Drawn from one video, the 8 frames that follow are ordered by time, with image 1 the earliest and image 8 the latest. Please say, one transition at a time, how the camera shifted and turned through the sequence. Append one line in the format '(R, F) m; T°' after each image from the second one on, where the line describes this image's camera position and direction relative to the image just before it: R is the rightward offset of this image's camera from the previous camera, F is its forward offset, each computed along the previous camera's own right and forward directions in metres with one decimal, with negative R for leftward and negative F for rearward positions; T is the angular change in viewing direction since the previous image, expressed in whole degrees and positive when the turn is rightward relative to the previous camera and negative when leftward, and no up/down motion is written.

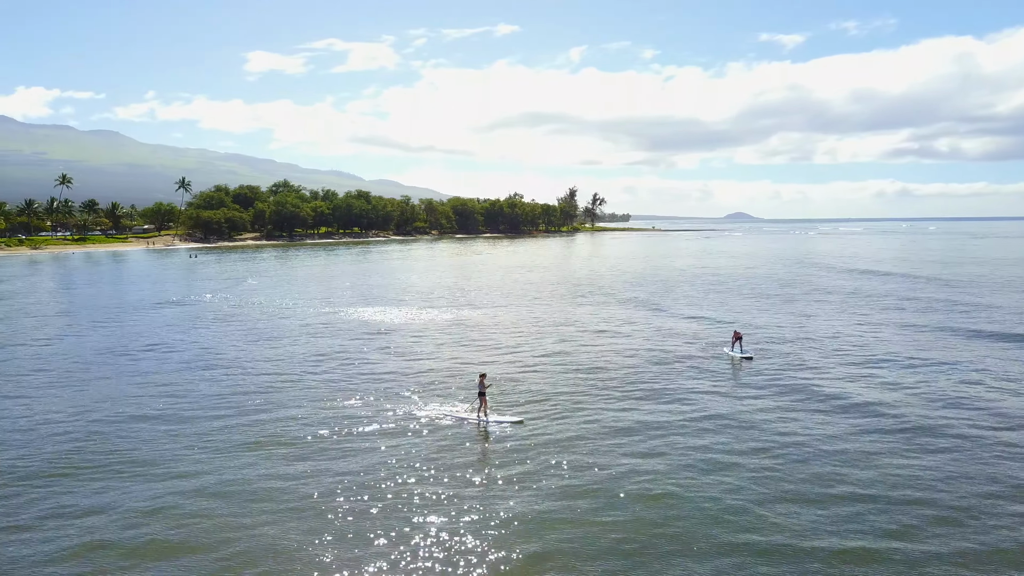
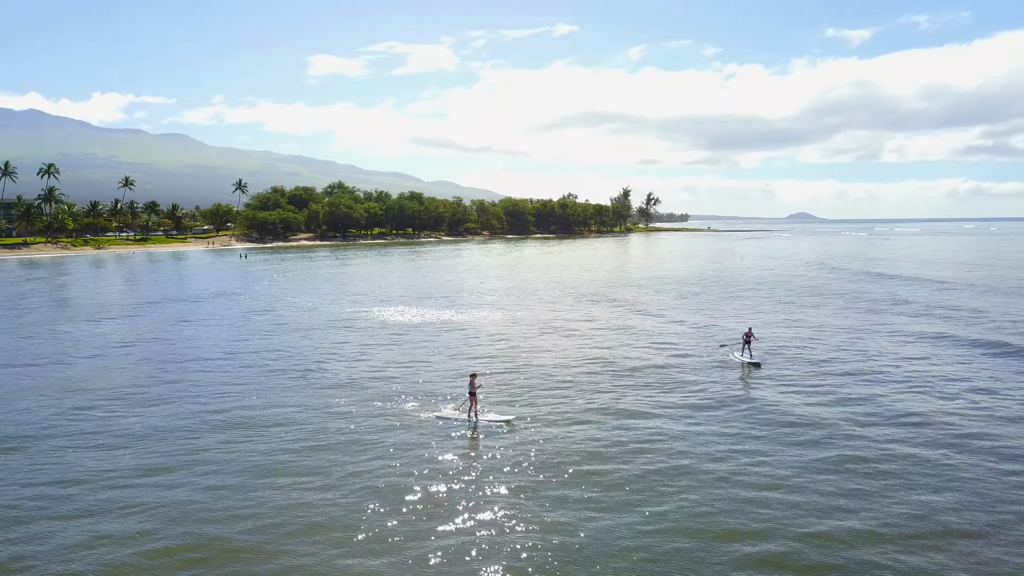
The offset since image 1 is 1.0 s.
(+1.7, 0.0) m; -4°
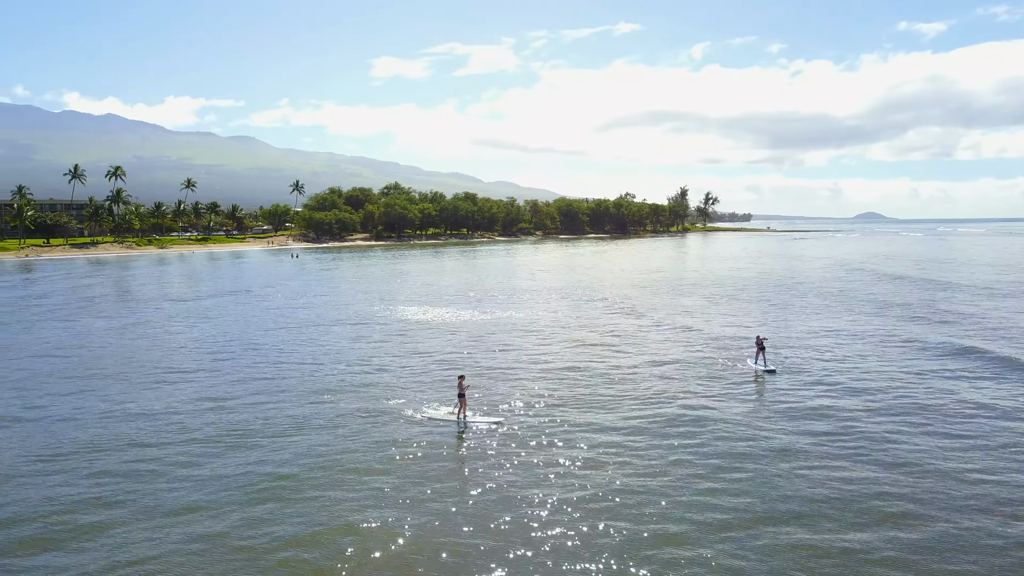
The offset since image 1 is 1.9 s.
(+1.8, 0.0) m; -4°
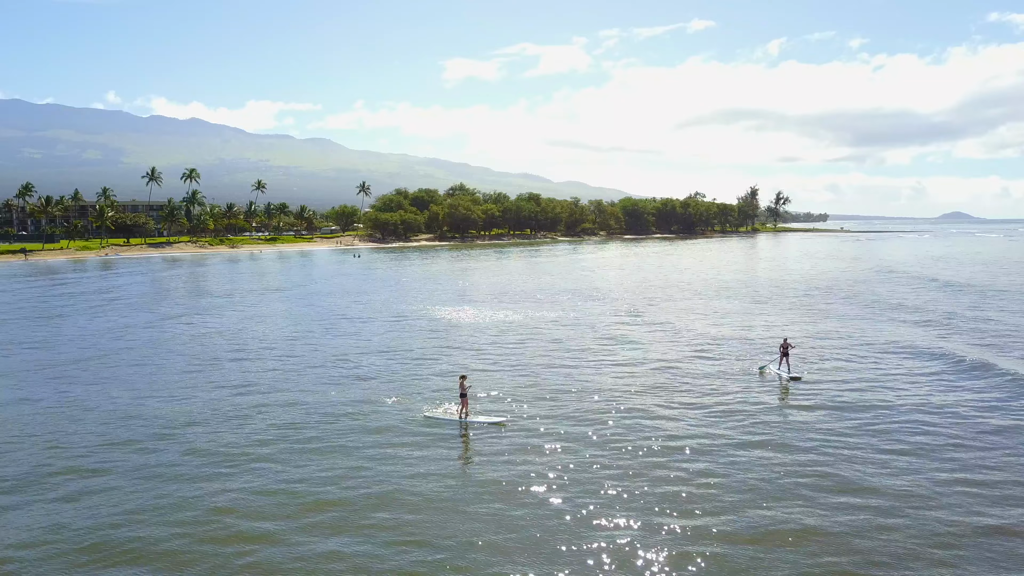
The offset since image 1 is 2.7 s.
(+1.8, 0.0) m; -5°
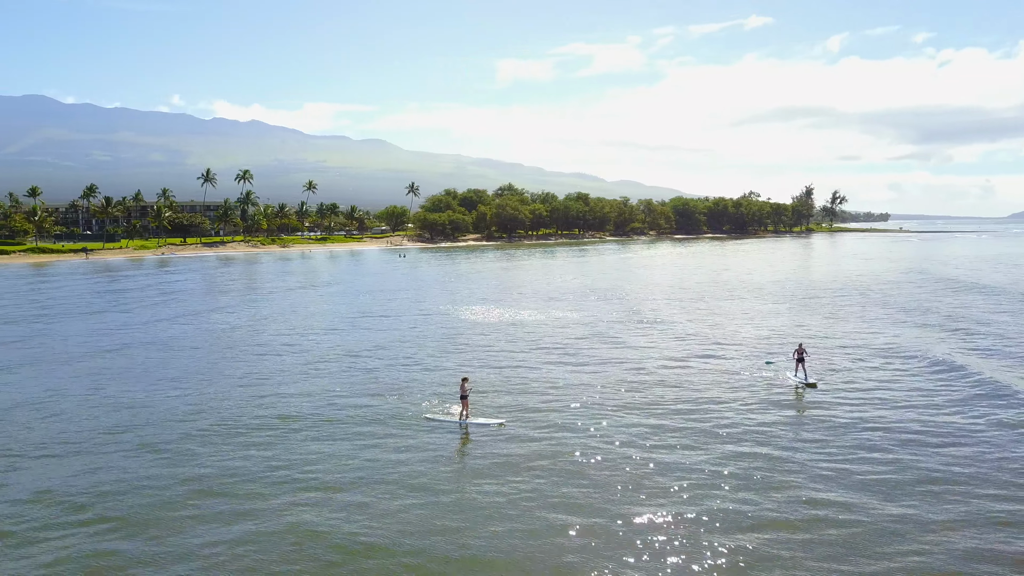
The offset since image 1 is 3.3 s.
(+1.4, -0.1) m; -4°
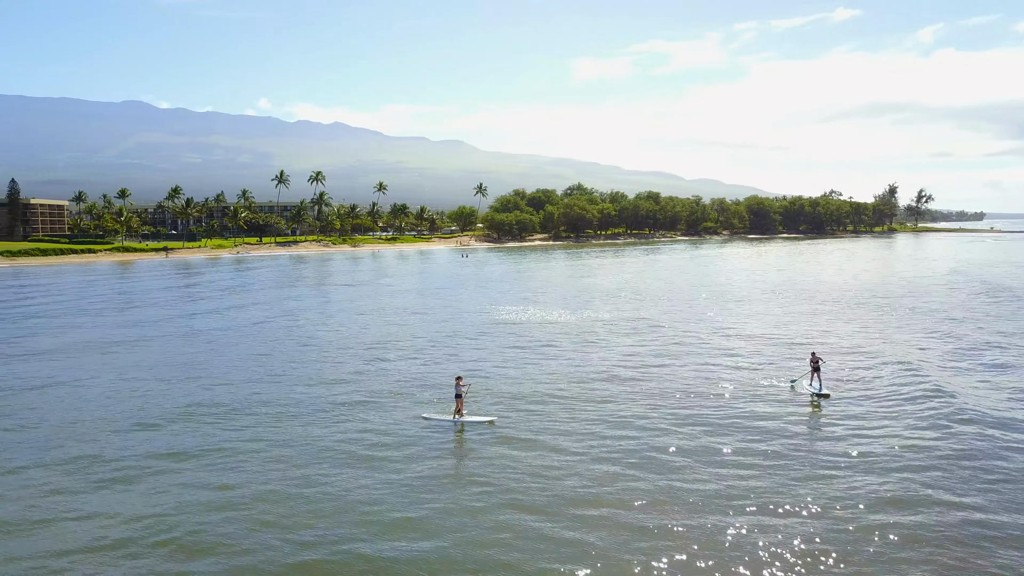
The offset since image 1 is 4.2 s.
(+2.2, -0.3) m; -5°
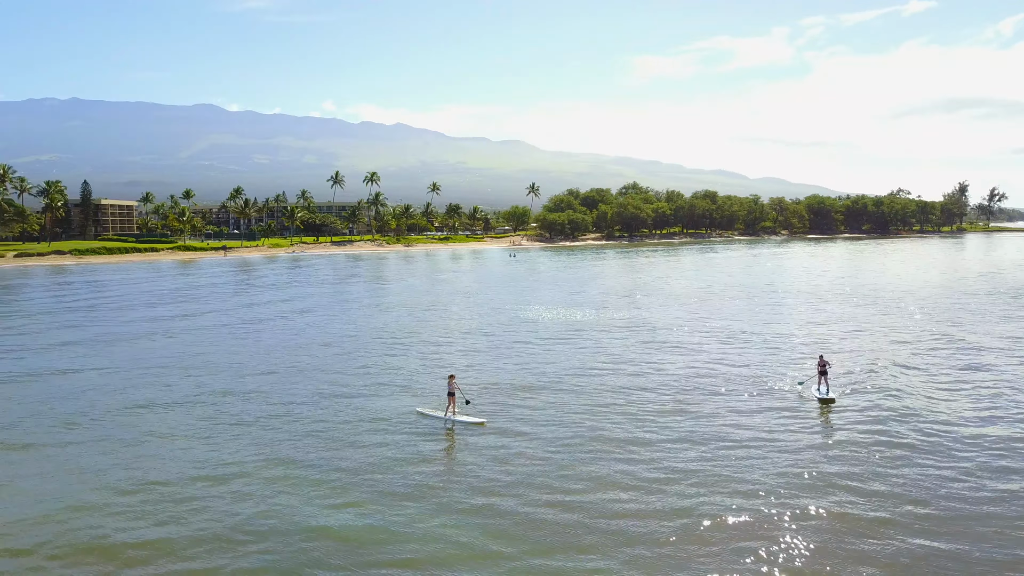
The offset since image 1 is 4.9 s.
(+1.9, -0.4) m; -4°
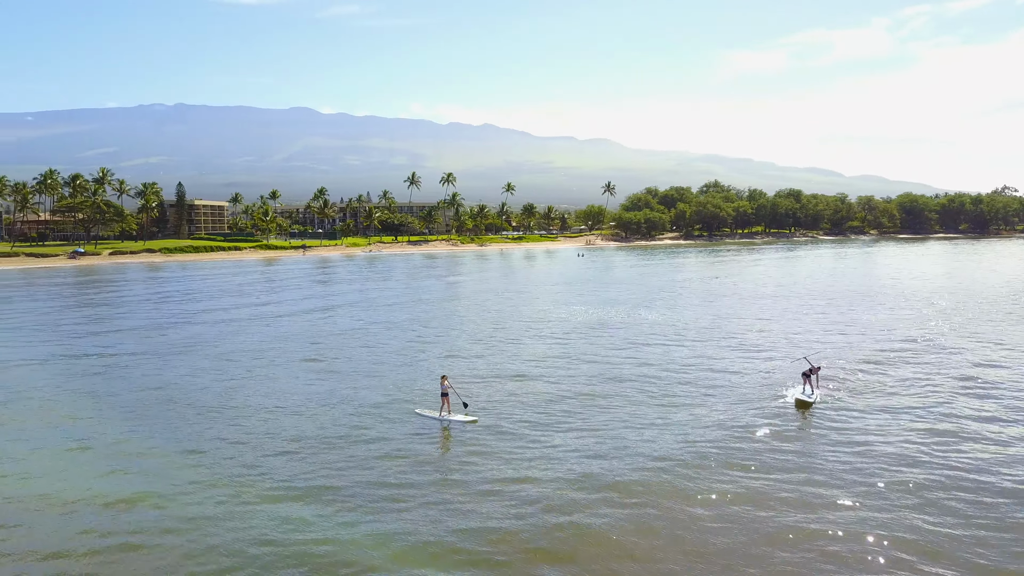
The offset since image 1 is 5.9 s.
(+2.6, -0.5) m; -6°
